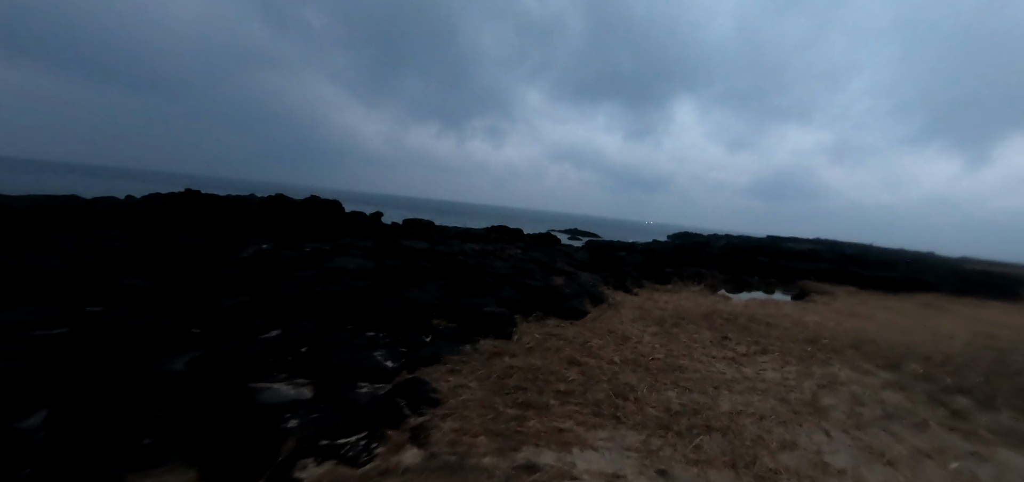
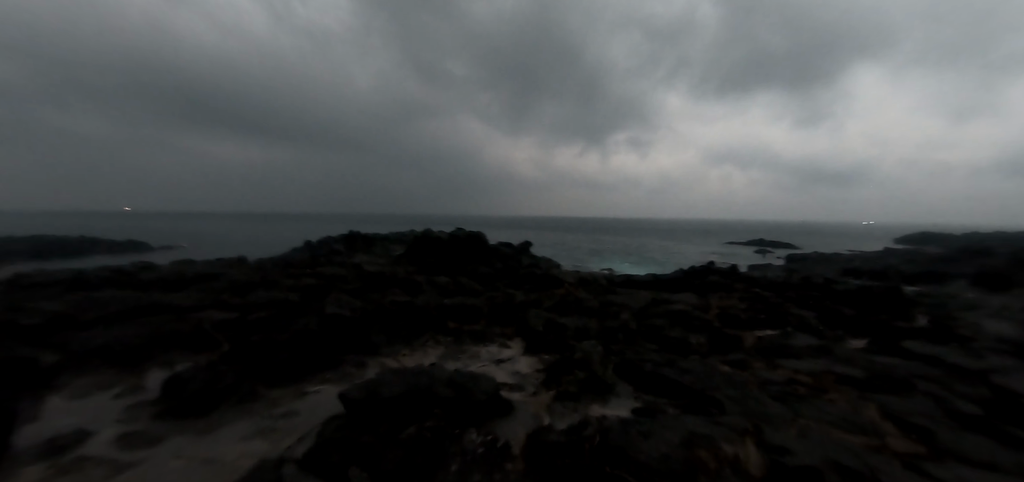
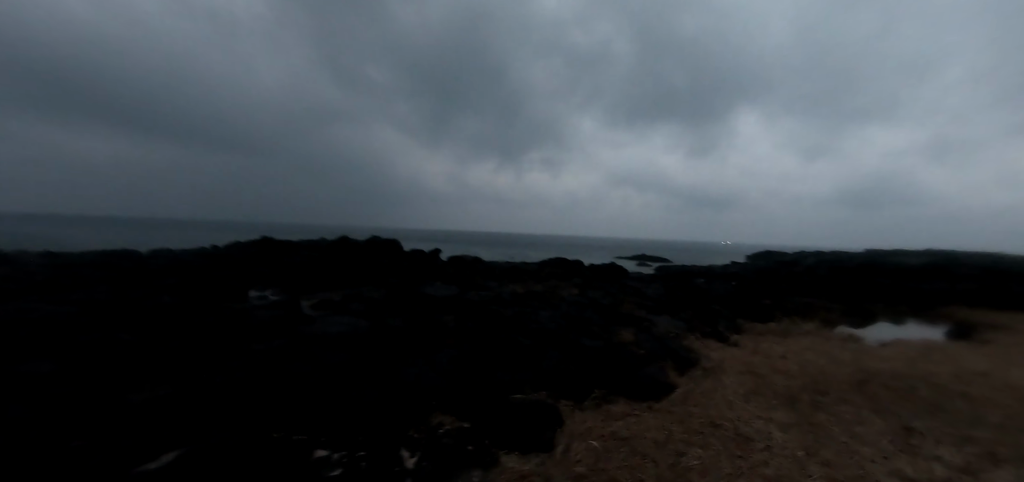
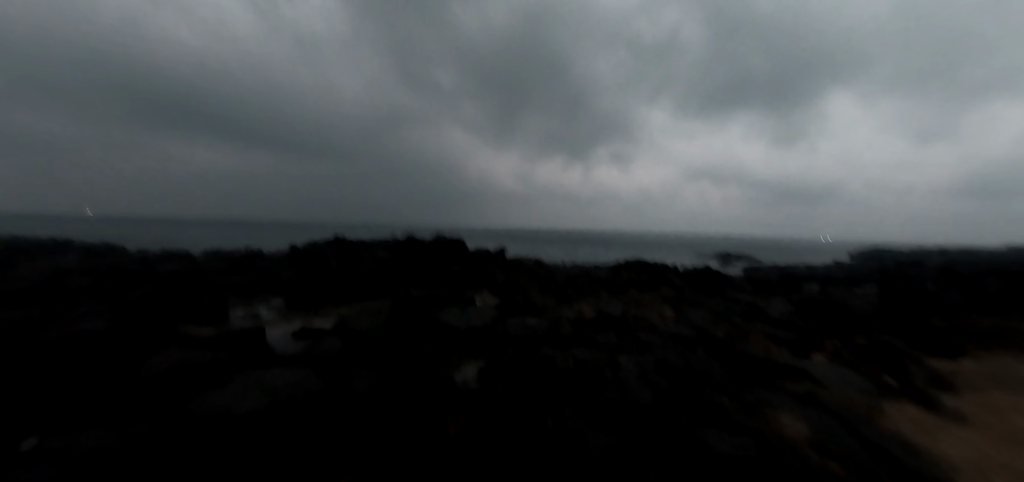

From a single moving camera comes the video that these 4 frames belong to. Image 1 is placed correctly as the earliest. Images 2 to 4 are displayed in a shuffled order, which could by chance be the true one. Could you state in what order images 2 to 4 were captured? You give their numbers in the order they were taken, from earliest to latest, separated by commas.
3, 4, 2
